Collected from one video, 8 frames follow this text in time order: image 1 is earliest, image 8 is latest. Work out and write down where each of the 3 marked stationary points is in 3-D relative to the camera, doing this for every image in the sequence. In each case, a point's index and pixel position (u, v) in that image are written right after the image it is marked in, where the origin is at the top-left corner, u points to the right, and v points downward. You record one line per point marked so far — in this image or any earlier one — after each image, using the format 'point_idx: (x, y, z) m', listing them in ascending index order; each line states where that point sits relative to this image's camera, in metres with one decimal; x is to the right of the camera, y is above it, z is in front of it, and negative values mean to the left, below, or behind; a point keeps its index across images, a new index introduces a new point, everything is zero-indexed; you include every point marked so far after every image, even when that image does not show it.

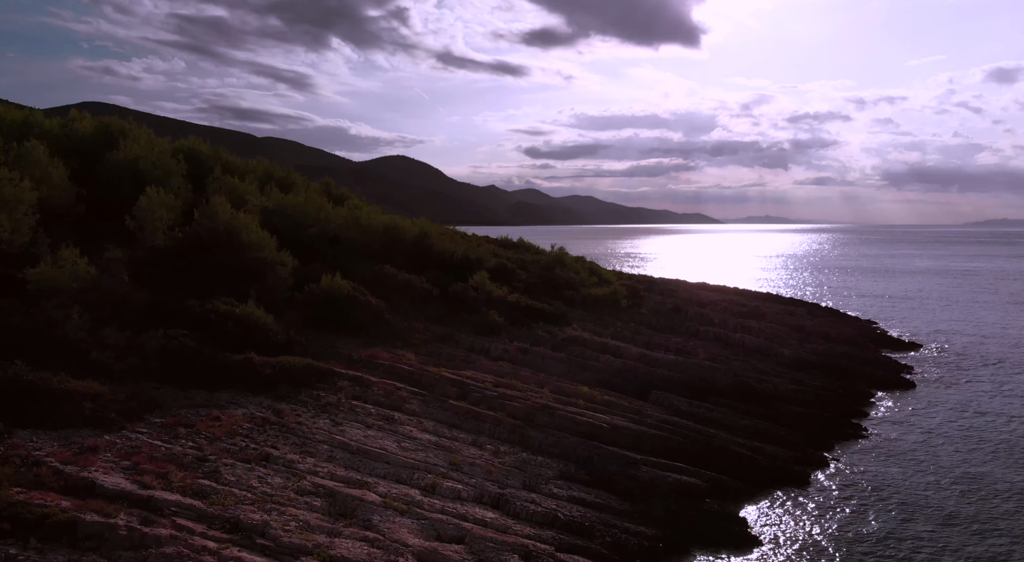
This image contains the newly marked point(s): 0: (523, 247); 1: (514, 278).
0: (+0.3, +1.0, +20.0) m
1: (0.0, +0.1, +15.9) m
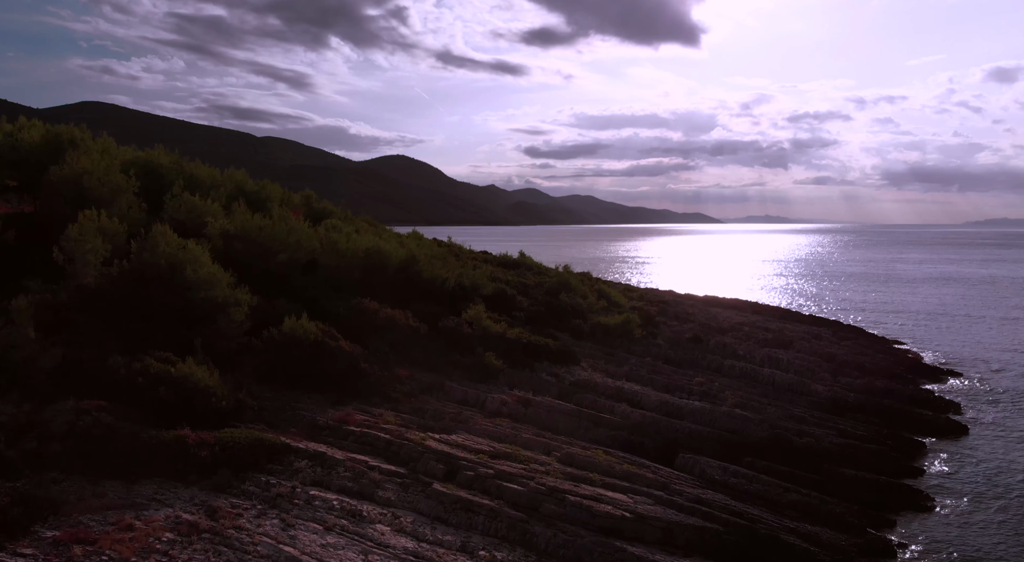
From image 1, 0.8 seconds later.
0: (+0.3, +0.4, +18.2) m
1: (0.0, -0.5, +14.1) m
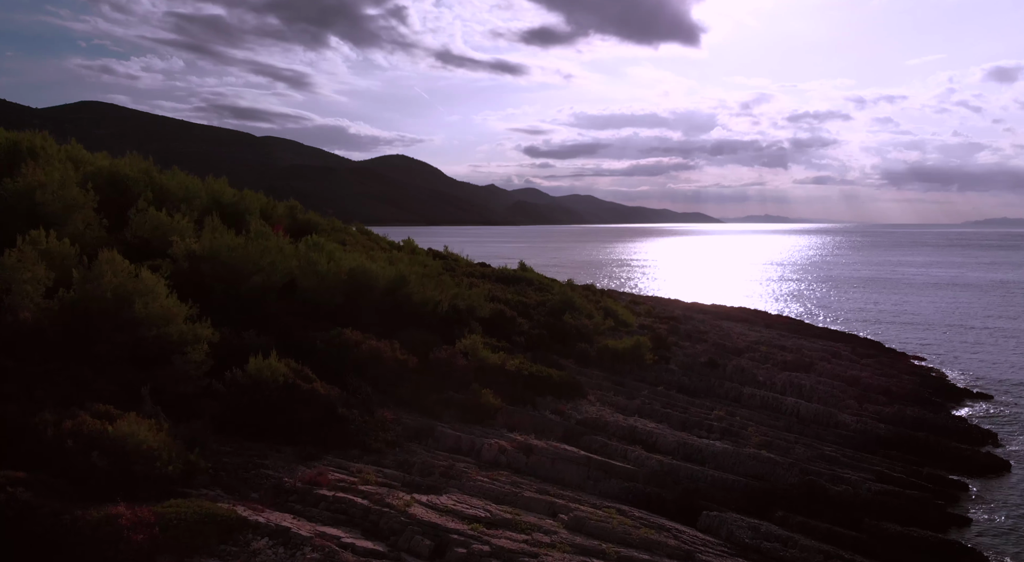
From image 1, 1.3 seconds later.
0: (+0.3, 0.0, +17.0) m
1: (0.0, -0.9, +12.8) m
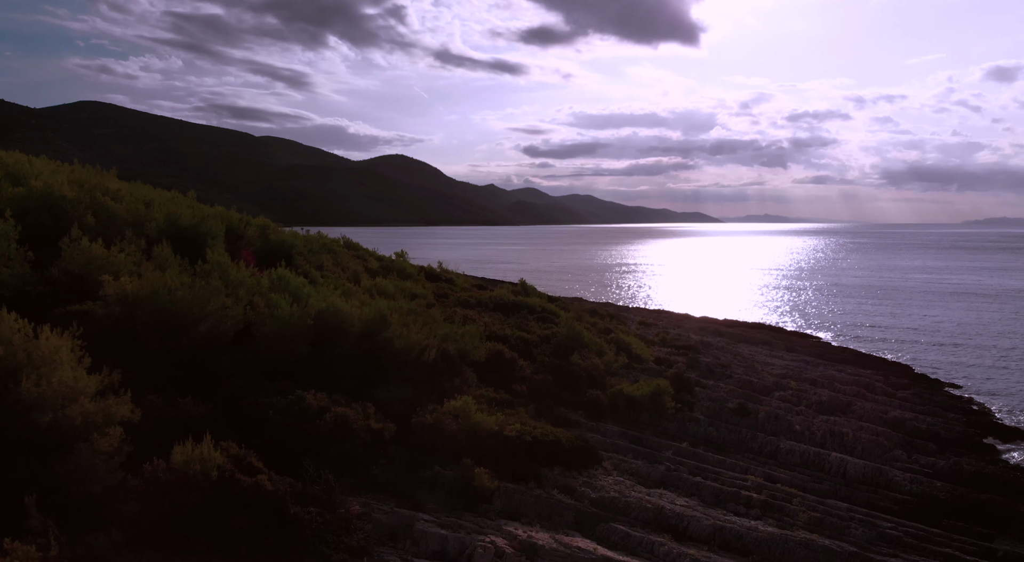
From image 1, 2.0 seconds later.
0: (+0.3, -0.7, +15.1) m
1: (0.0, -1.5, +11.0) m
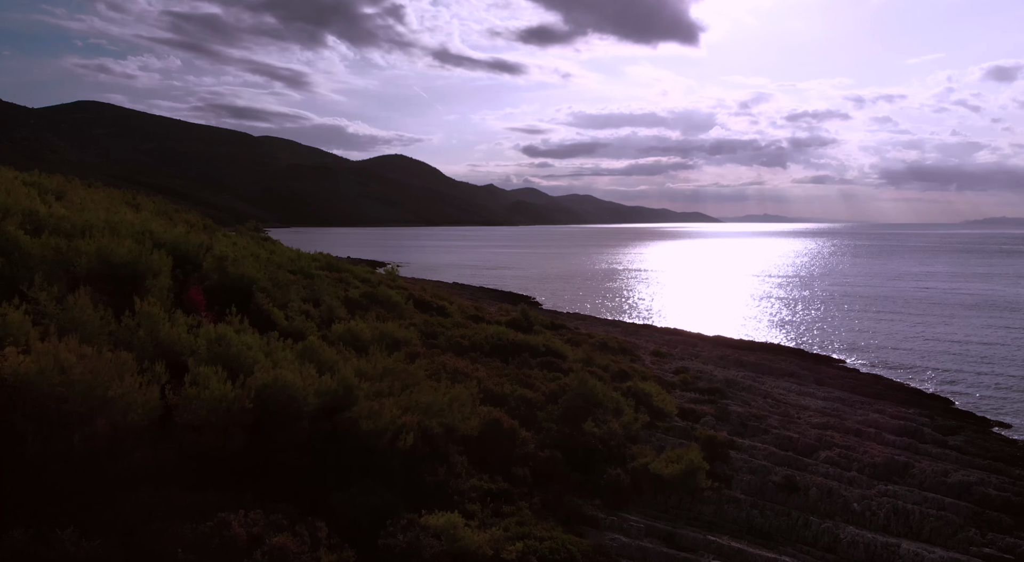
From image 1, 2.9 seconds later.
0: (+0.3, -1.4, +13.0) m
1: (0.0, -2.3, +8.9) m
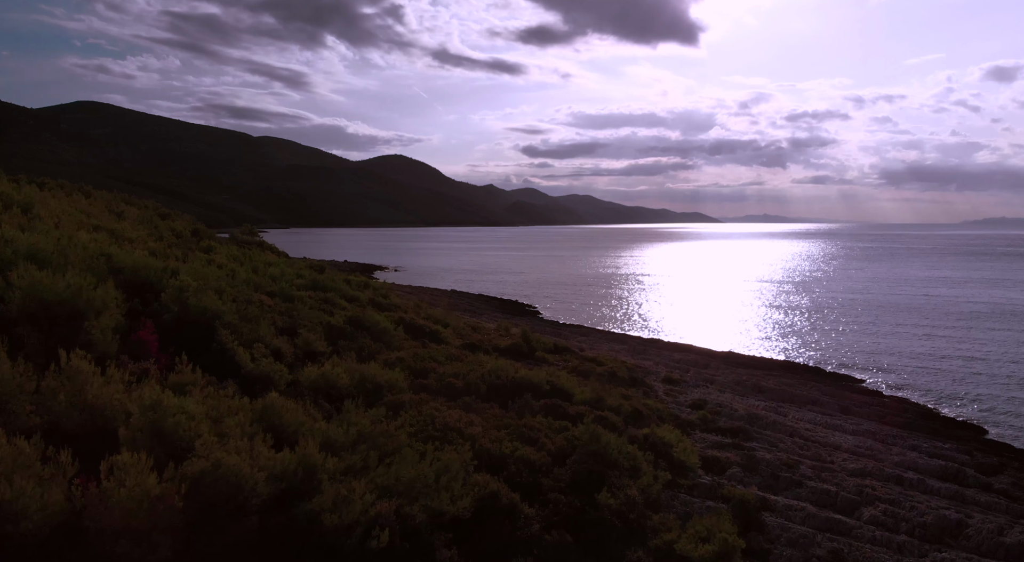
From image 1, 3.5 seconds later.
0: (+0.3, -1.9, +11.5) m
1: (0.0, -2.8, +7.4) m
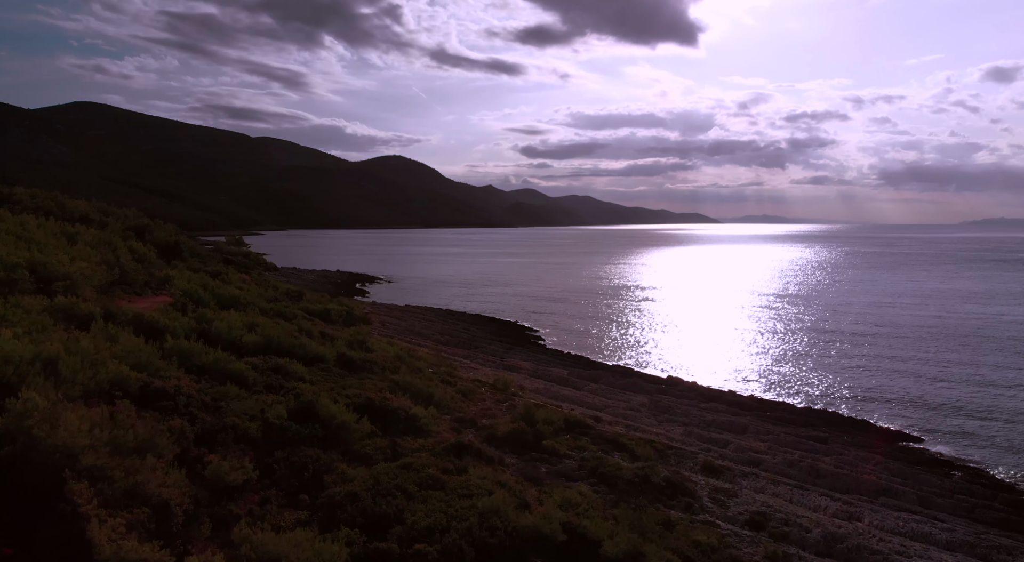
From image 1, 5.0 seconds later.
0: (+0.3, -3.2, +7.9) m
1: (0.0, -4.1, +3.8) m
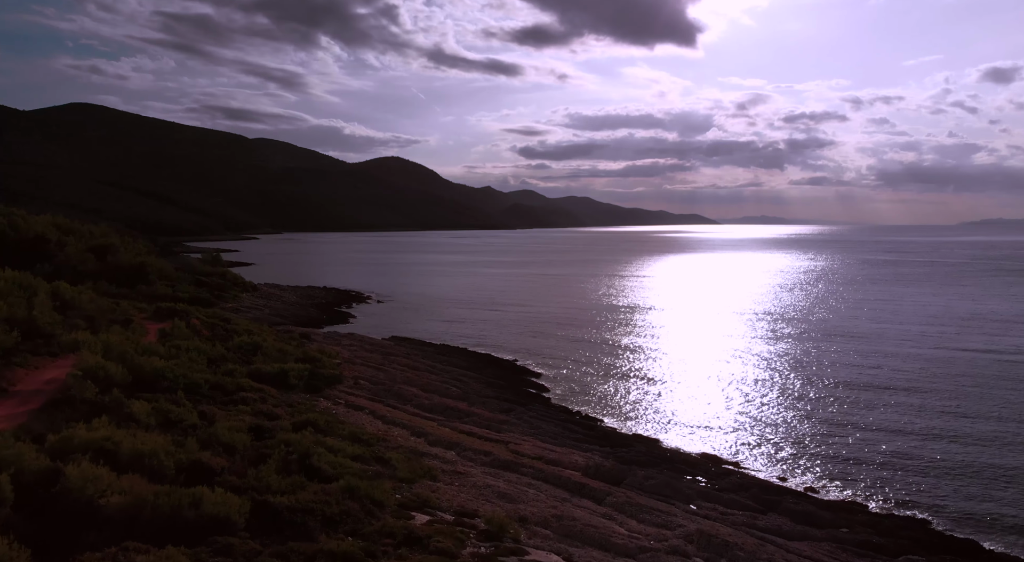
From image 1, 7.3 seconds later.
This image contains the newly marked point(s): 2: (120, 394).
0: (+0.3, -5.1, +2.5) m
1: (0.0, -6.0, -1.6) m
2: (-9.5, -2.7, +16.9) m
